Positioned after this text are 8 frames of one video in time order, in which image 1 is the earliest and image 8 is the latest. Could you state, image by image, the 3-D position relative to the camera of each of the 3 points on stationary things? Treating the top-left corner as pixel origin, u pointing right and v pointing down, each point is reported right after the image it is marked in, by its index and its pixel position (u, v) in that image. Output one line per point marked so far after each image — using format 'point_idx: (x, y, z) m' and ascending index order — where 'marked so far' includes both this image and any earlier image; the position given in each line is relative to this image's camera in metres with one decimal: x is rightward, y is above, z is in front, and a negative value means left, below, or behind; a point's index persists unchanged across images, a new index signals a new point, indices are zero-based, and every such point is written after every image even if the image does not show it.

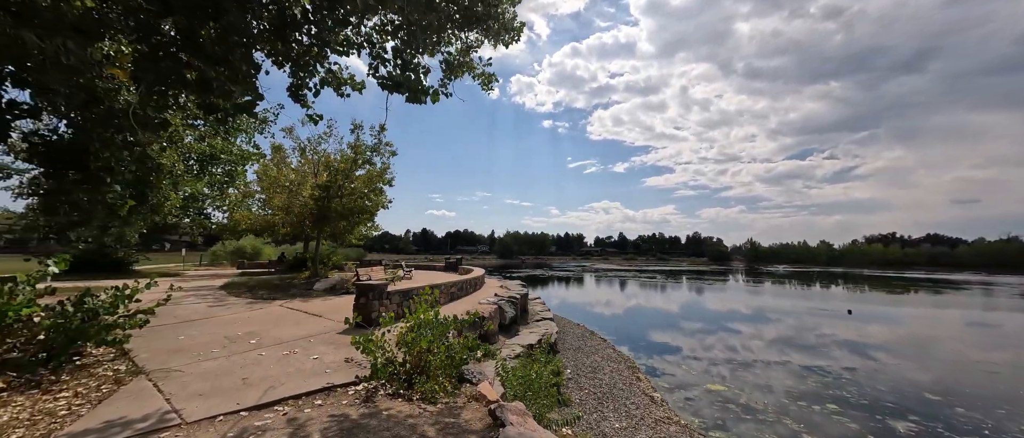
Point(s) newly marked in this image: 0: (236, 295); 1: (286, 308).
0: (-8.0, -2.2, +10.1) m
1: (-5.4, -2.1, +8.3) m
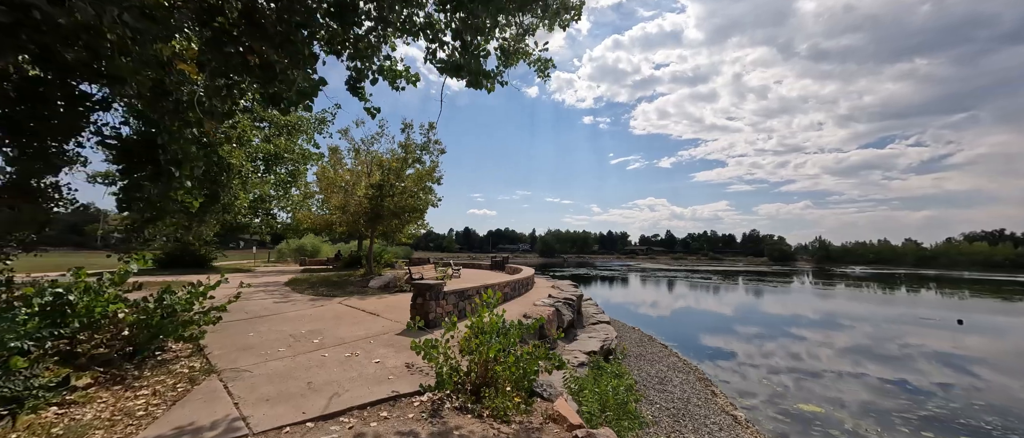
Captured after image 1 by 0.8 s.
0: (-6.4, -2.2, +10.5) m
1: (-4.0, -2.1, +8.4) m
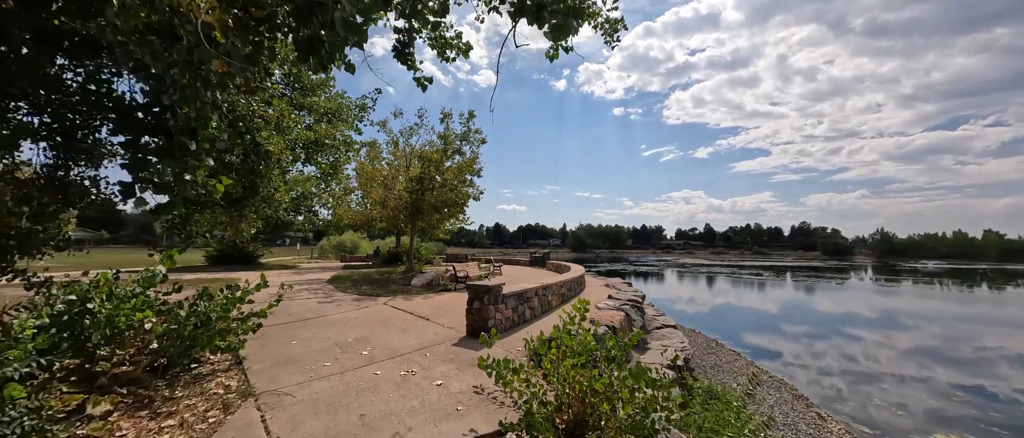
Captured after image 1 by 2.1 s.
0: (-4.9, -2.0, +10.0) m
1: (-2.7, -2.0, +7.7) m
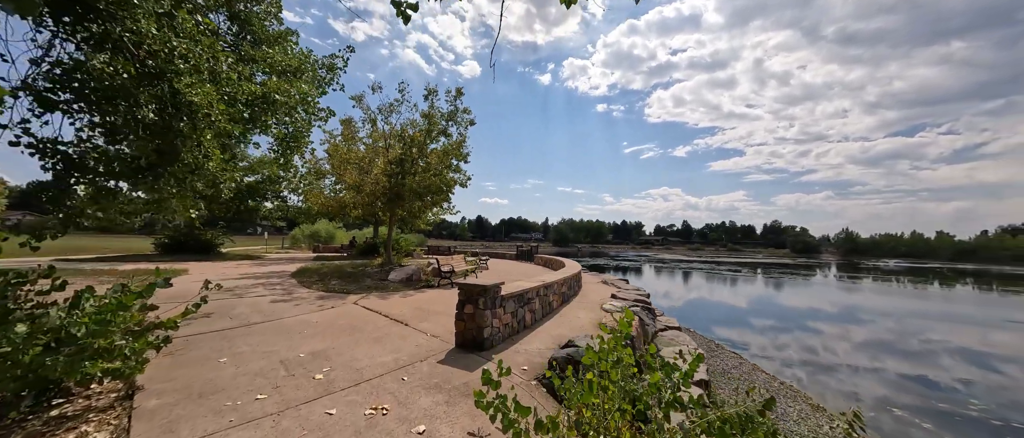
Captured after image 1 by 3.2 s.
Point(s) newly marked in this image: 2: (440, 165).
0: (-5.1, -1.6, +8.6) m
1: (-2.8, -1.7, +6.5) m
2: (-2.6, +2.0, +12.6) m
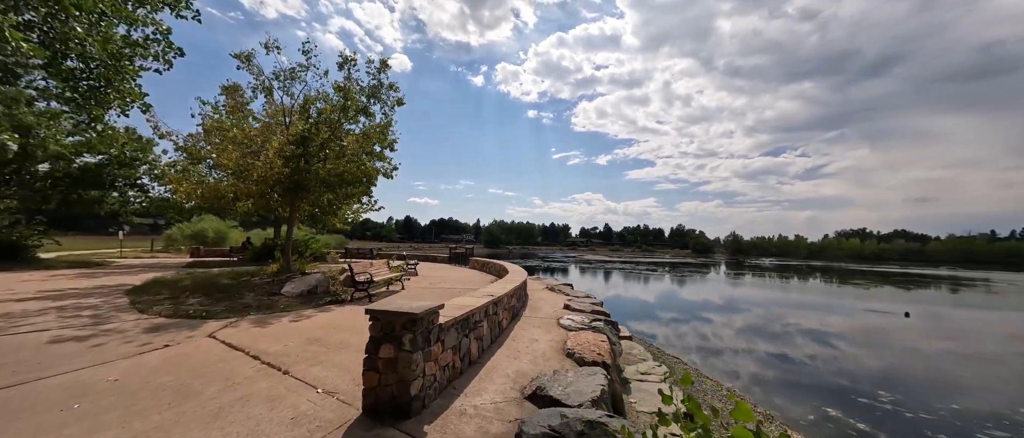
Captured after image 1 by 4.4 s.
0: (-6.3, -1.5, +6.0) m
1: (-3.6, -1.5, +4.3) m
2: (-4.6, +2.1, +10.4) m
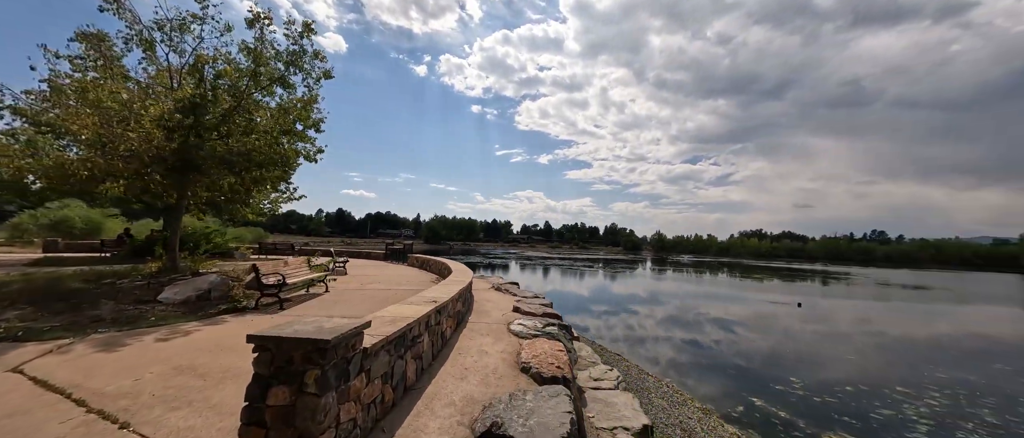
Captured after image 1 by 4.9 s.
0: (-7.0, -1.3, +4.1) m
1: (-4.1, -1.4, +2.9) m
2: (-6.0, +2.3, +8.7) m
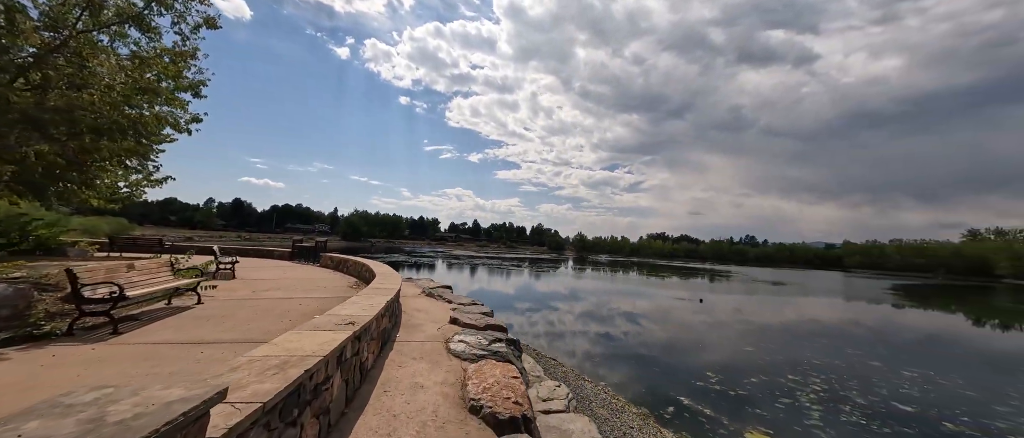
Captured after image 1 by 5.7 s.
0: (-7.4, -1.0, +1.7) m
1: (-4.2, -1.2, +1.2) m
2: (-7.2, +2.6, +6.5) m
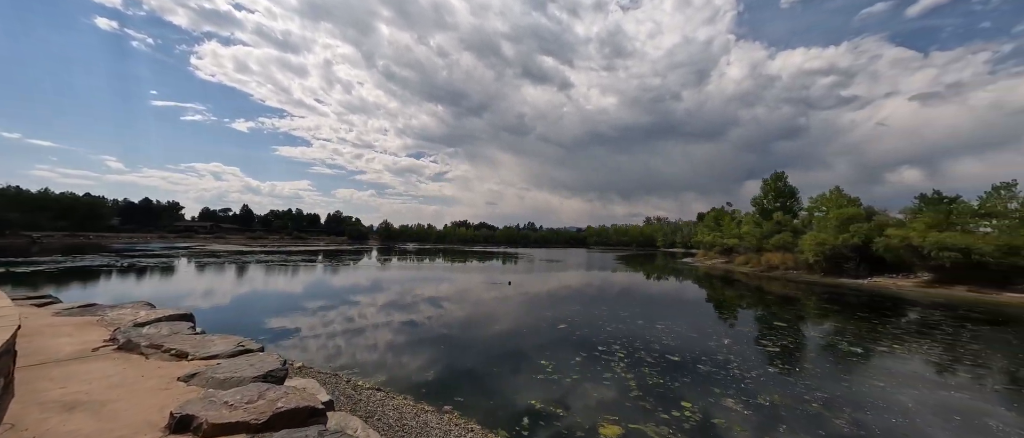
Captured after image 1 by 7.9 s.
0: (-5.7, -0.9, -4.4) m
1: (-2.7, -1.2, -3.2) m
2: (-7.9, +2.8, -0.4) m
